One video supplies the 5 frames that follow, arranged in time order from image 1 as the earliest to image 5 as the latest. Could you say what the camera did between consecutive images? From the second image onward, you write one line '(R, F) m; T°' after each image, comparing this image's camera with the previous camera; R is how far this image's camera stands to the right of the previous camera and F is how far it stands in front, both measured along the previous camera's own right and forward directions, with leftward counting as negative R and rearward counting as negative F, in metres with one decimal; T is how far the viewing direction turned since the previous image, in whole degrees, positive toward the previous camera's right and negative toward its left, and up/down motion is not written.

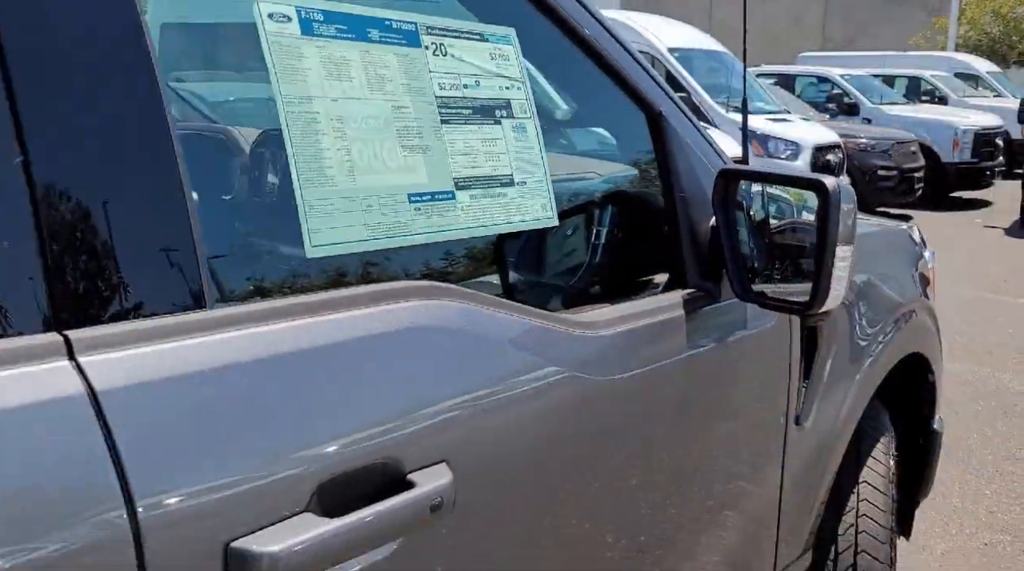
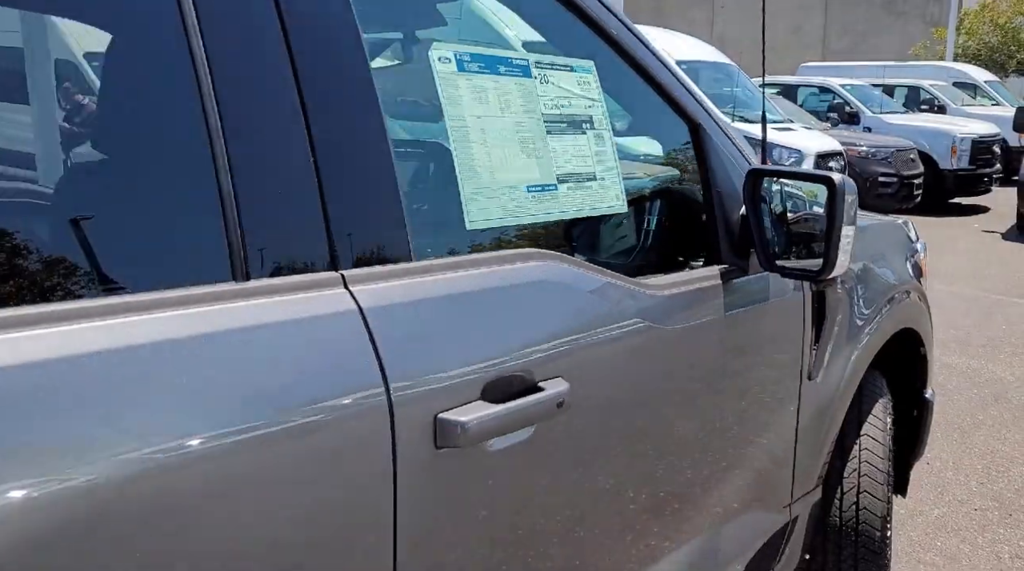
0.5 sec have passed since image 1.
(-0.2, -0.5) m; 0°
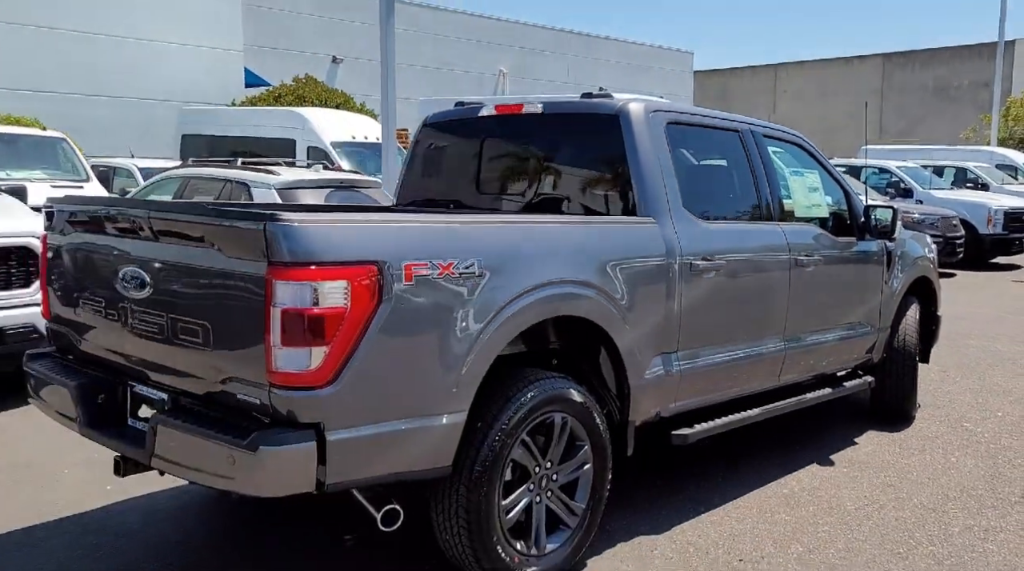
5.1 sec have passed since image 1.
(-1.4, -4.3) m; -3°
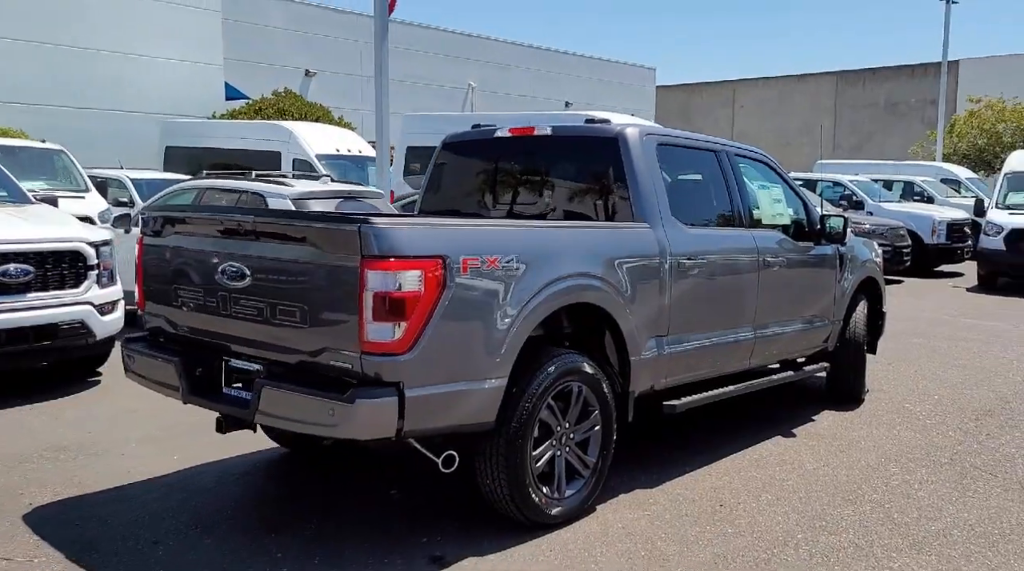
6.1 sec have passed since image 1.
(-0.3, -0.9) m; +2°
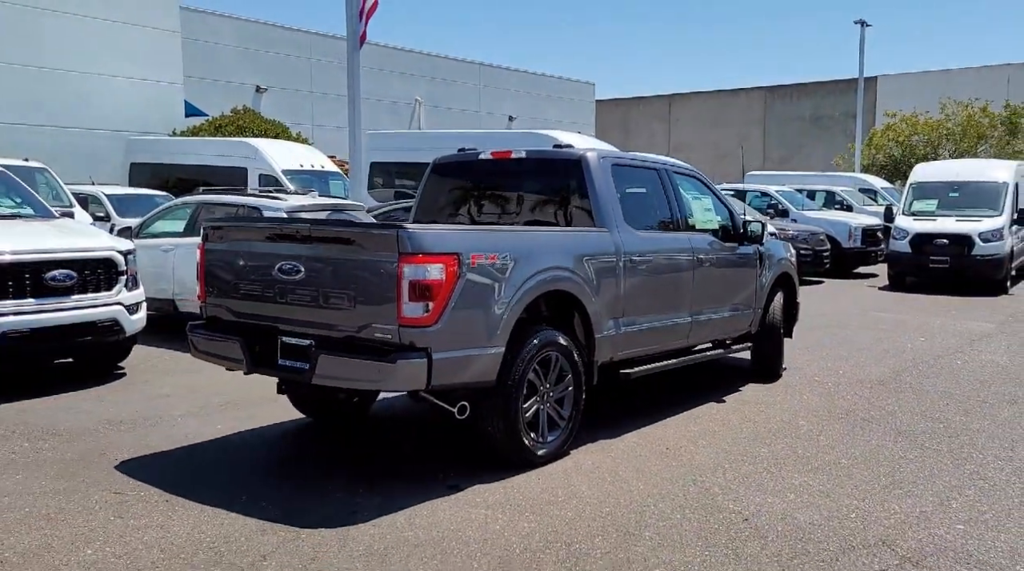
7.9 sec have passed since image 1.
(-0.3, -1.3) m; +4°
